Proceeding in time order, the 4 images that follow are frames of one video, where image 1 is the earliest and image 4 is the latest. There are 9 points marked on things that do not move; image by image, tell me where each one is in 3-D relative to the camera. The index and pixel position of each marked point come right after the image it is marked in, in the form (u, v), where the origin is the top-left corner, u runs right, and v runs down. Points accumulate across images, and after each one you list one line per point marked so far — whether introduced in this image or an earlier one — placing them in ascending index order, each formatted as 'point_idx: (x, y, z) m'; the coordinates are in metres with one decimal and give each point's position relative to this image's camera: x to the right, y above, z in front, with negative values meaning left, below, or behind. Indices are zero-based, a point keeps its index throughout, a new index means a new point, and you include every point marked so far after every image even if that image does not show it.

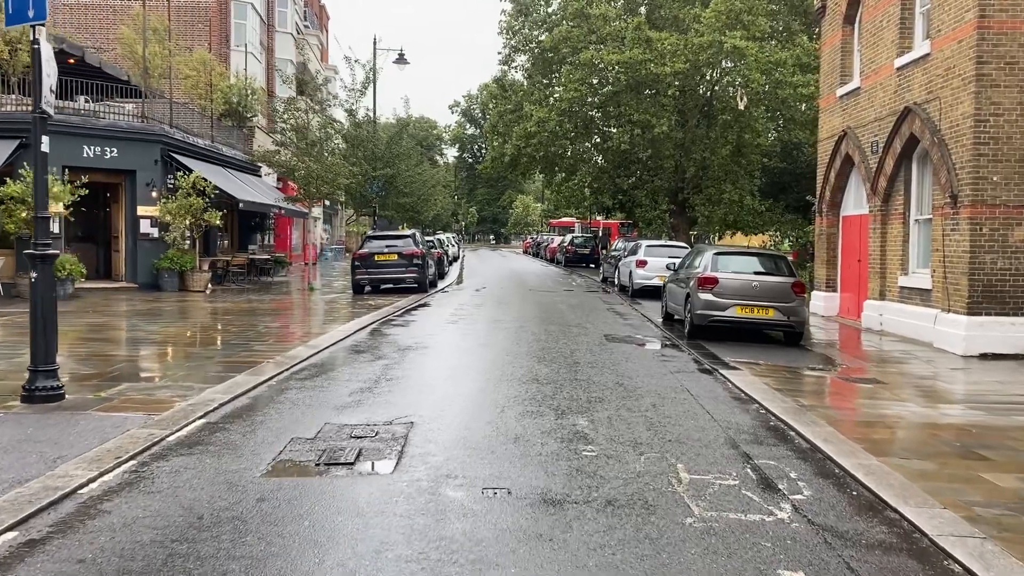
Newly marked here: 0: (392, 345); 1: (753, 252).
0: (-1.5, -0.7, +10.8) m
1: (+3.5, +0.5, +12.7) m
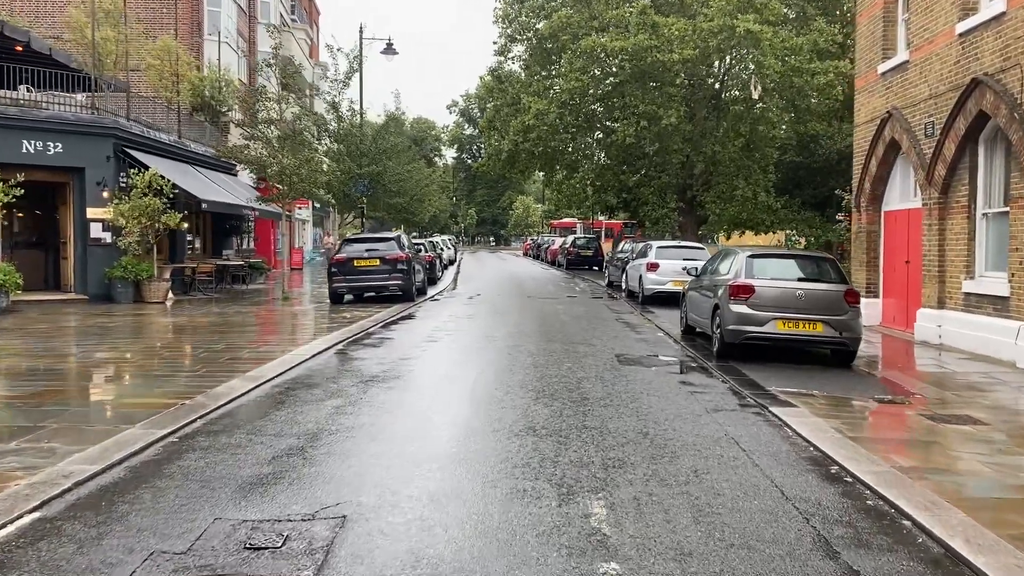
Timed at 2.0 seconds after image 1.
0: (-1.6, -0.9, +8.7) m
1: (+3.4, +0.4, +10.5) m
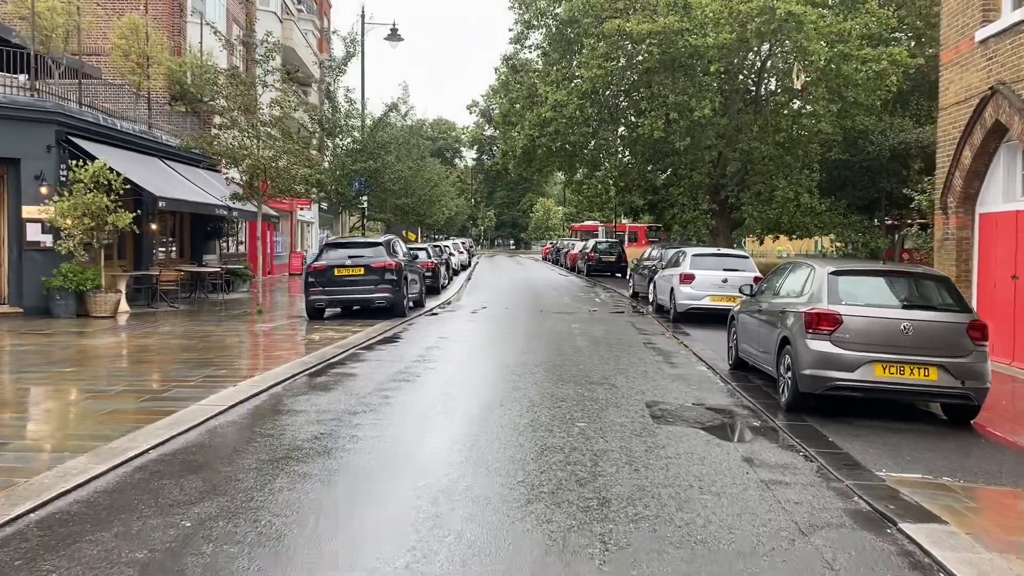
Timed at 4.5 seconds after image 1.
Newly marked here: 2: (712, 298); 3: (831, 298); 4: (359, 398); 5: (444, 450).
0: (-1.7, -1.1, +6.0) m
1: (+3.4, +0.2, +7.7) m
2: (+3.5, -0.2, +14.9) m
3: (+2.8, -0.1, +7.5) m
4: (-1.4, -1.0, +7.8) m
5: (-0.5, -1.1, +5.8) m
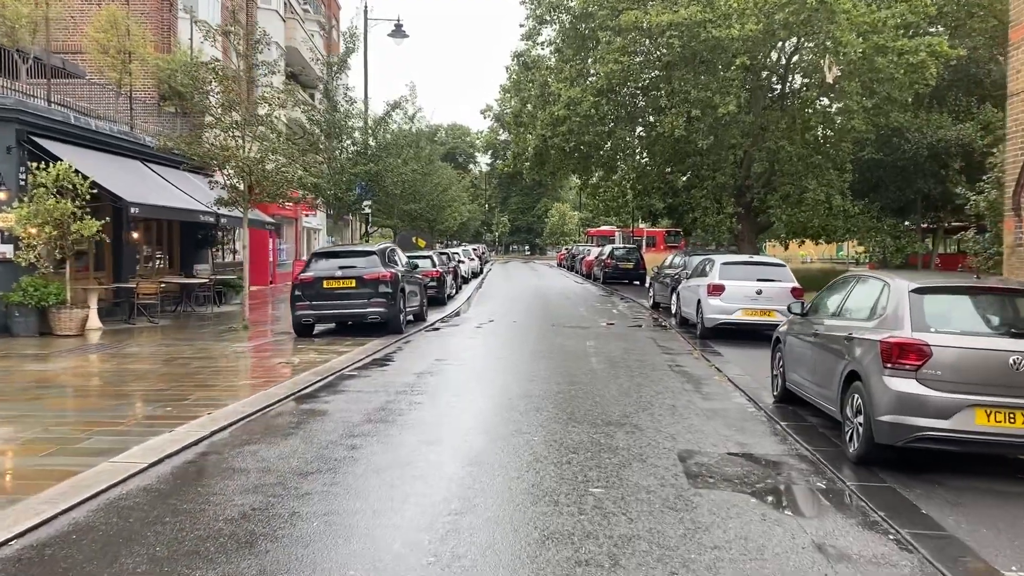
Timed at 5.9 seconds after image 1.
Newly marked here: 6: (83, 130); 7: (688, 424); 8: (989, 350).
0: (-1.7, -1.2, +4.5) m
1: (+3.4, 0.0, +6.1) m
2: (+3.6, -0.4, +13.3) m
3: (+2.7, -0.2, +6.0) m
4: (-1.4, -1.2, +6.3) m
5: (-0.5, -1.2, +4.3) m
6: (-7.6, +2.8, +15.3) m
7: (+1.5, -1.2, +7.4) m
8: (+3.1, -0.4, +5.6) m
